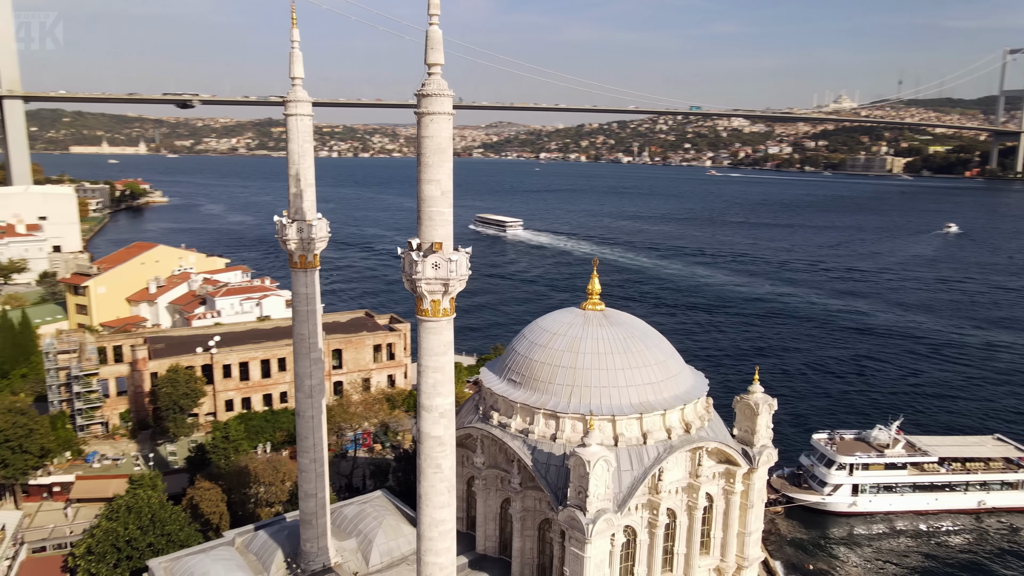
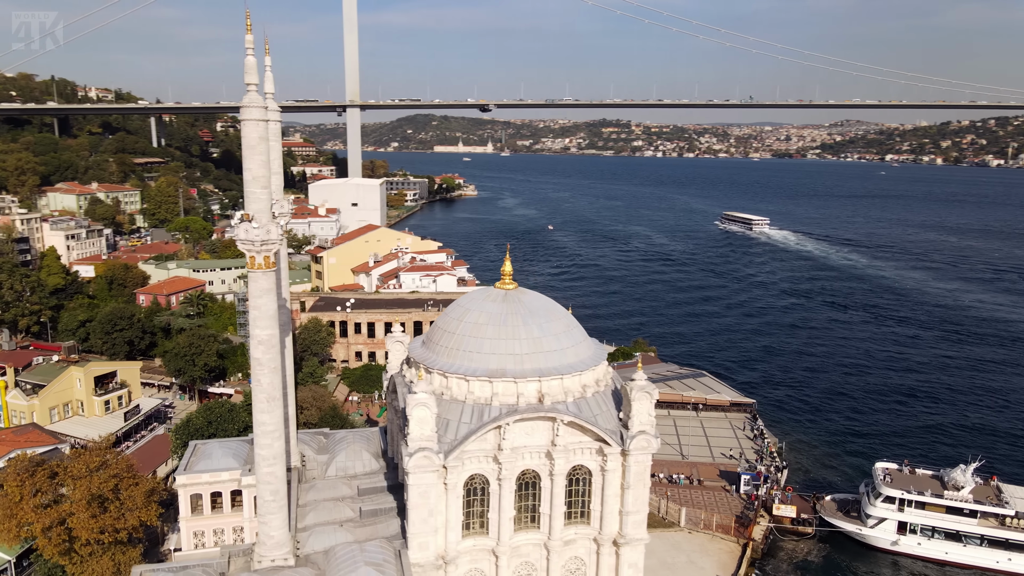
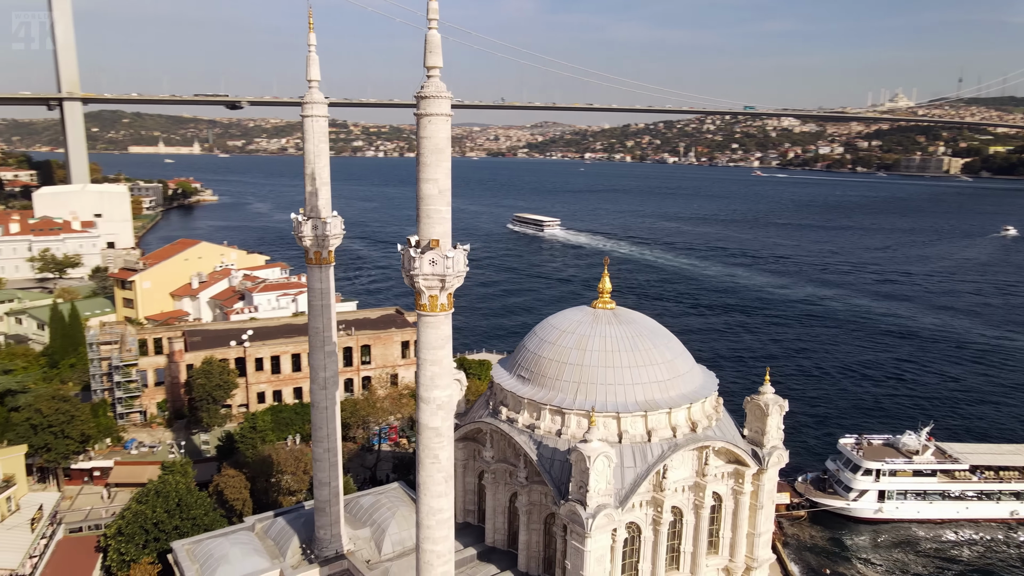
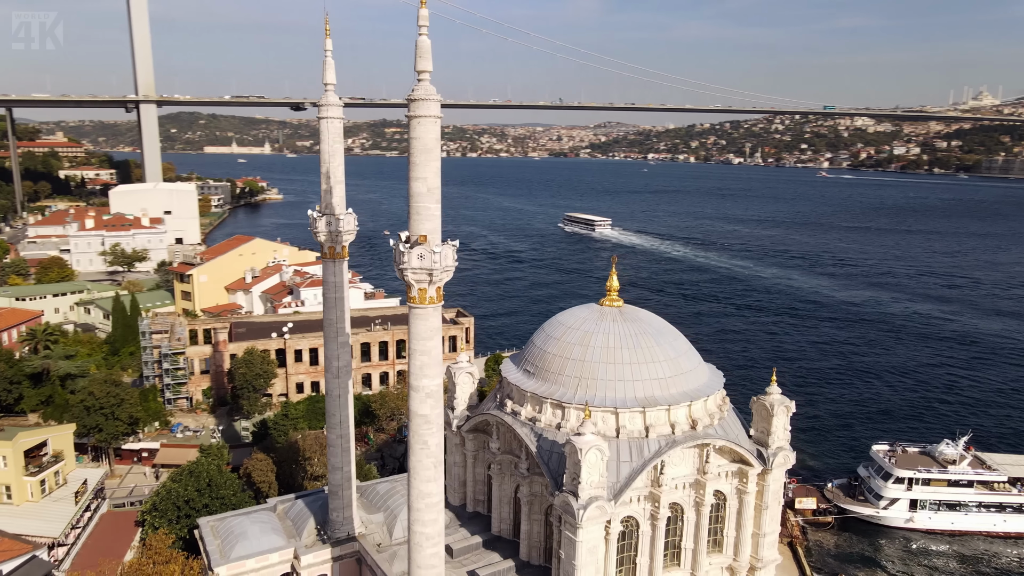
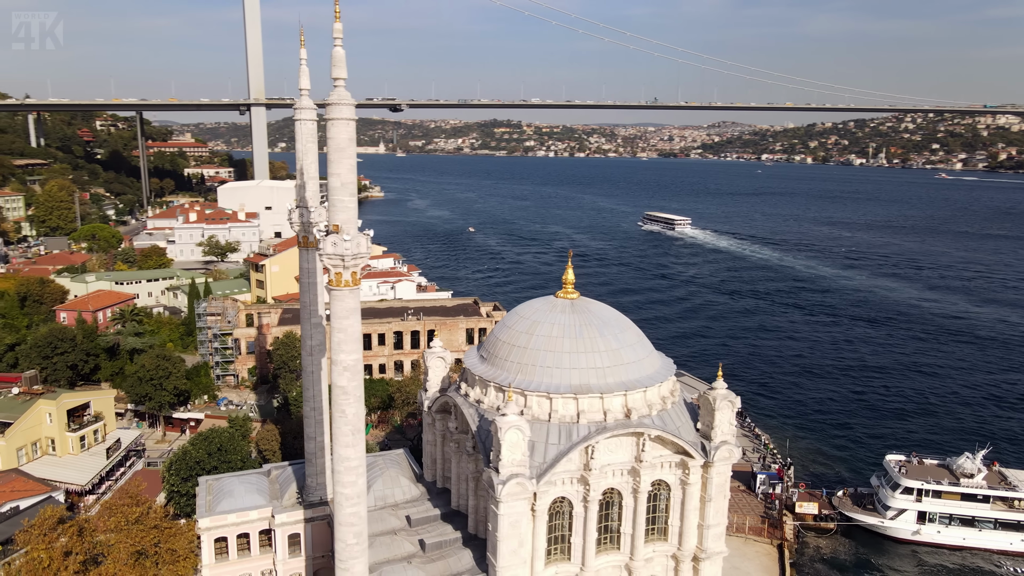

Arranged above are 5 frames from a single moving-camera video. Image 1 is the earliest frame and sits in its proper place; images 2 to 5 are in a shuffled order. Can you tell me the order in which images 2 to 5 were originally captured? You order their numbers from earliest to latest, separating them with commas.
3, 4, 5, 2
